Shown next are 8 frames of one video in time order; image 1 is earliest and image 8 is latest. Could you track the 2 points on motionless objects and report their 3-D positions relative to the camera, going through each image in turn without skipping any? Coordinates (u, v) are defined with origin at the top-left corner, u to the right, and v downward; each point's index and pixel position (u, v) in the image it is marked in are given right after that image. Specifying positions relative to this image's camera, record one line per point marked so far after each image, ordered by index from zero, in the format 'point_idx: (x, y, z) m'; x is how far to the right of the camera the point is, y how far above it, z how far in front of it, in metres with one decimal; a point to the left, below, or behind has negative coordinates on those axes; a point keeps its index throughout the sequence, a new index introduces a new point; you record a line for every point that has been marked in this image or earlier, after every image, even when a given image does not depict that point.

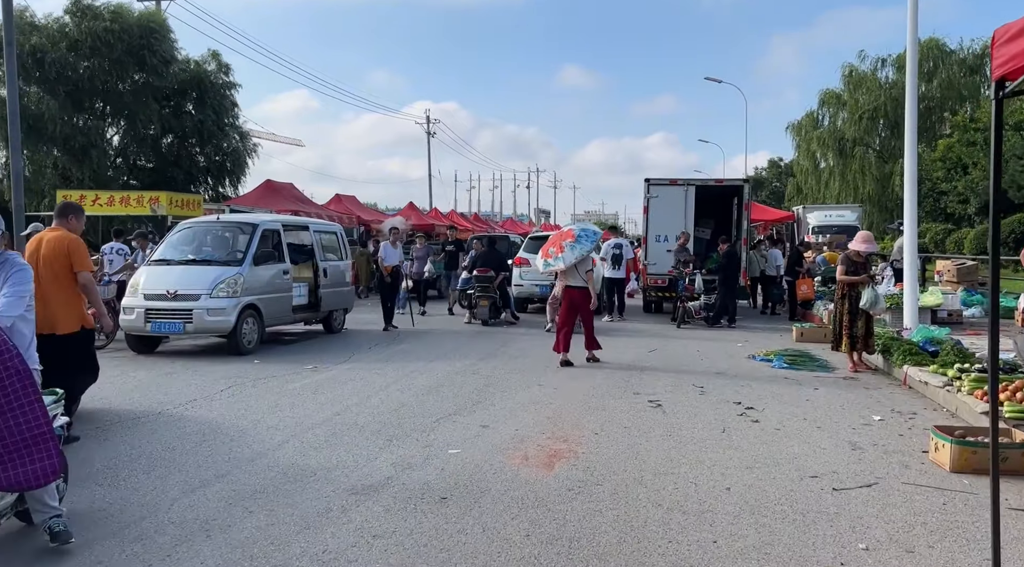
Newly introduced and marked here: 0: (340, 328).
0: (-3.0, -0.8, +13.8) m
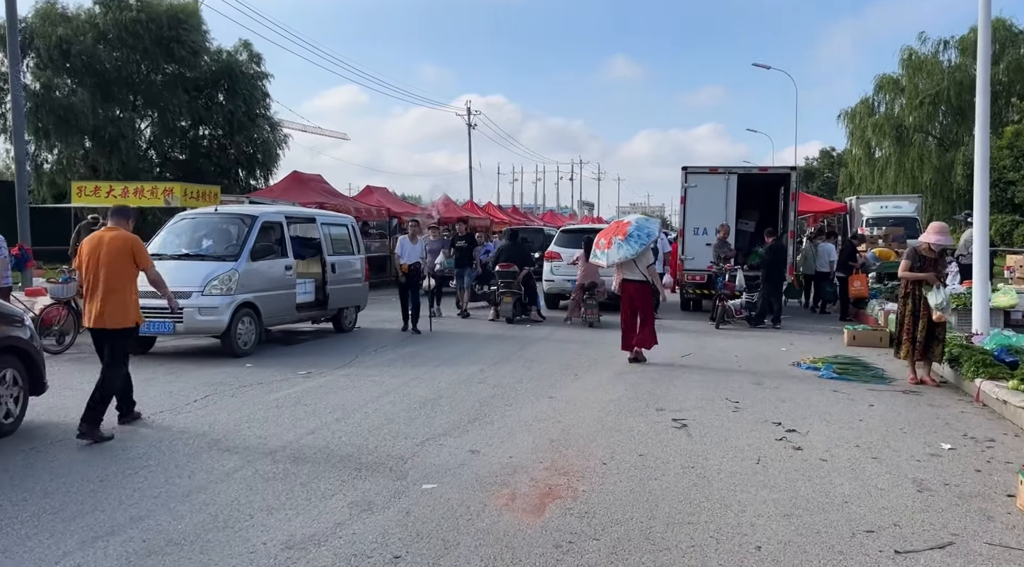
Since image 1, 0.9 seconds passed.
0: (-2.6, -0.7, +12.9) m
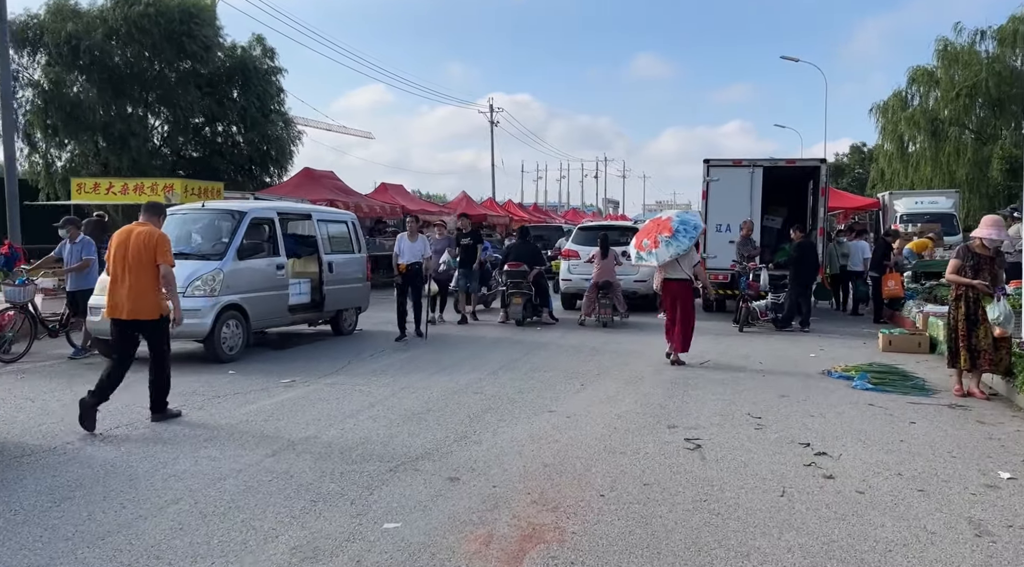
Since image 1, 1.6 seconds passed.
0: (-2.5, -0.7, +12.3) m
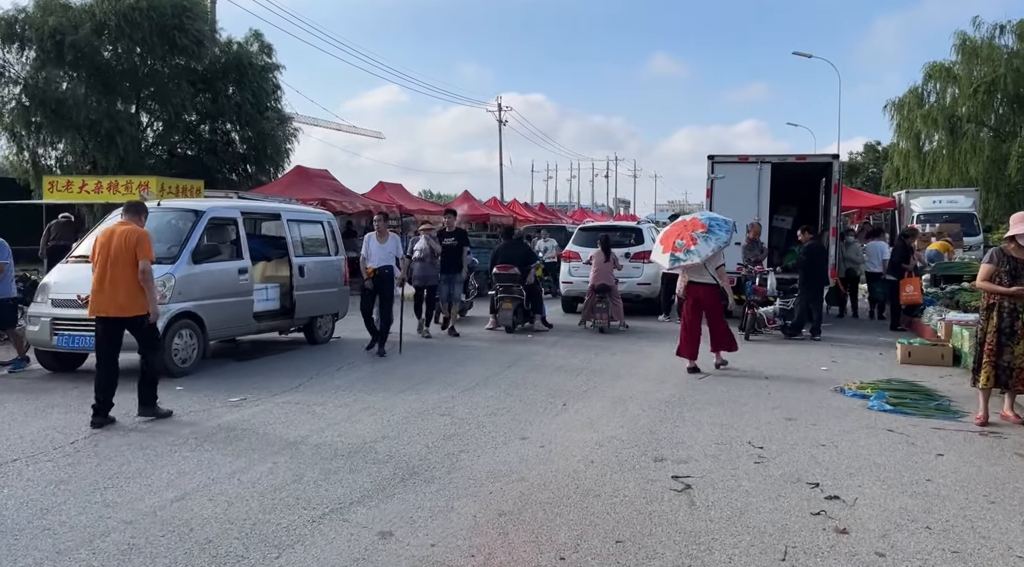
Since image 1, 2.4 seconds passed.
0: (-2.6, -0.8, +11.4) m
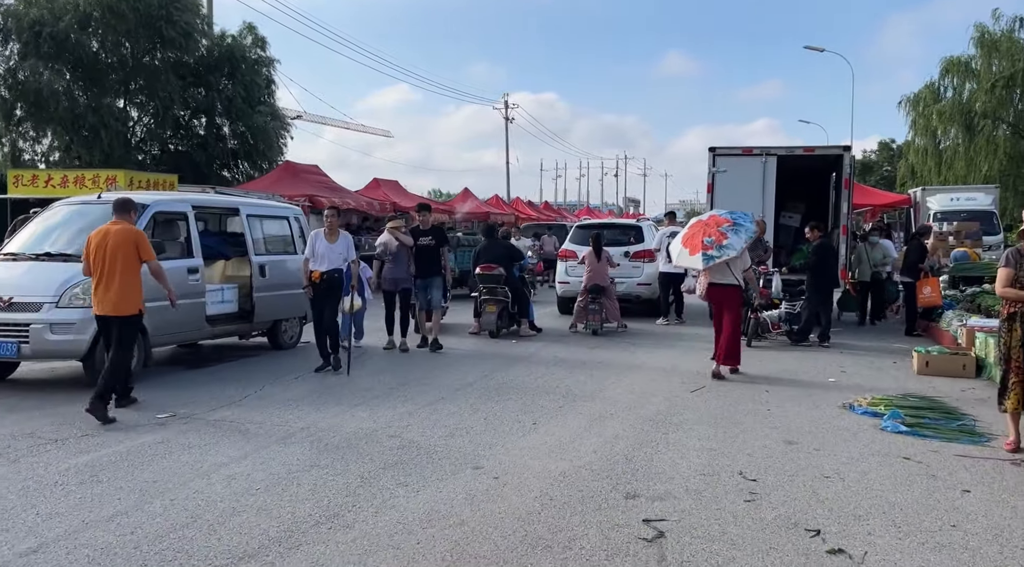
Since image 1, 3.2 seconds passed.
0: (-2.9, -0.8, +10.6) m
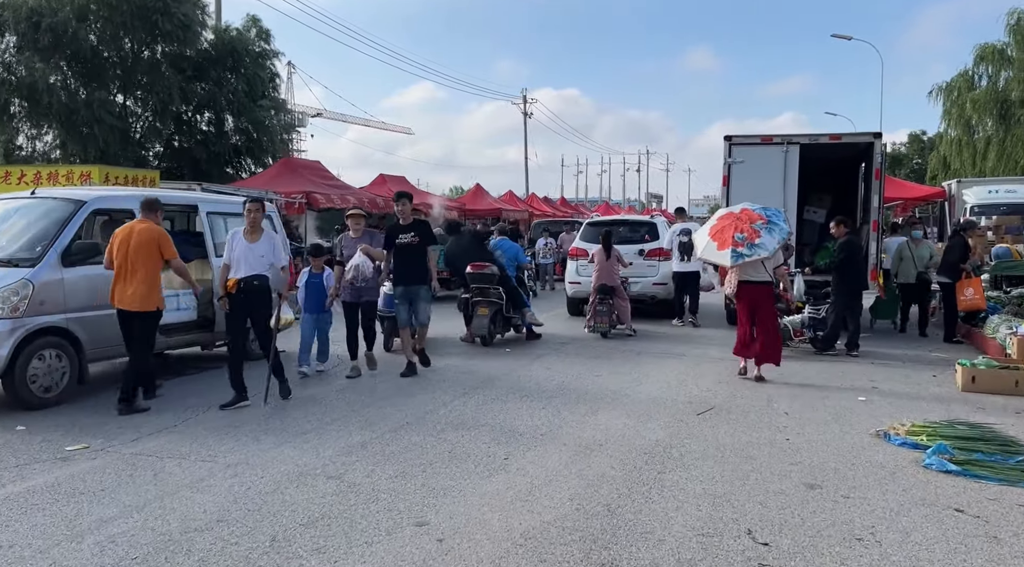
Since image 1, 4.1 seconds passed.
0: (-3.0, -0.8, +9.7) m
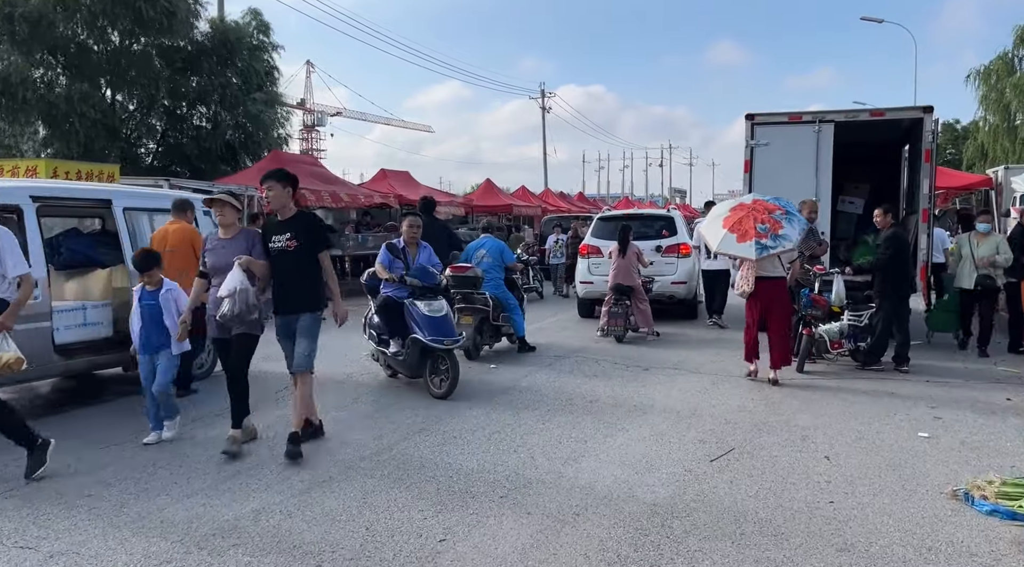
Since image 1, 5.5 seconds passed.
0: (-3.2, -0.9, +8.2) m
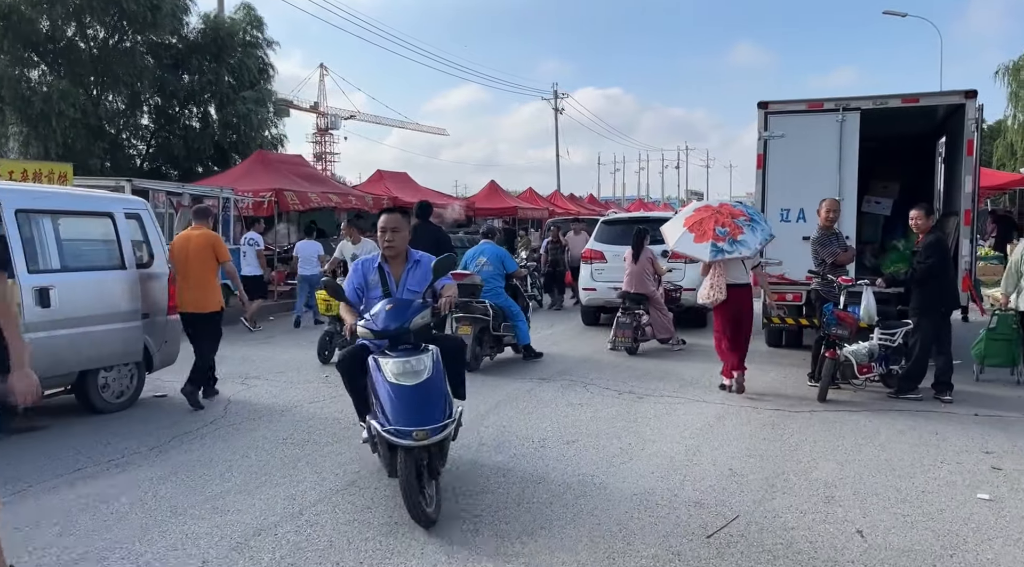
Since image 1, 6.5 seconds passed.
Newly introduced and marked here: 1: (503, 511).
0: (-3.4, -1.1, +7.1) m
1: (0.0, -1.3, +4.5) m
